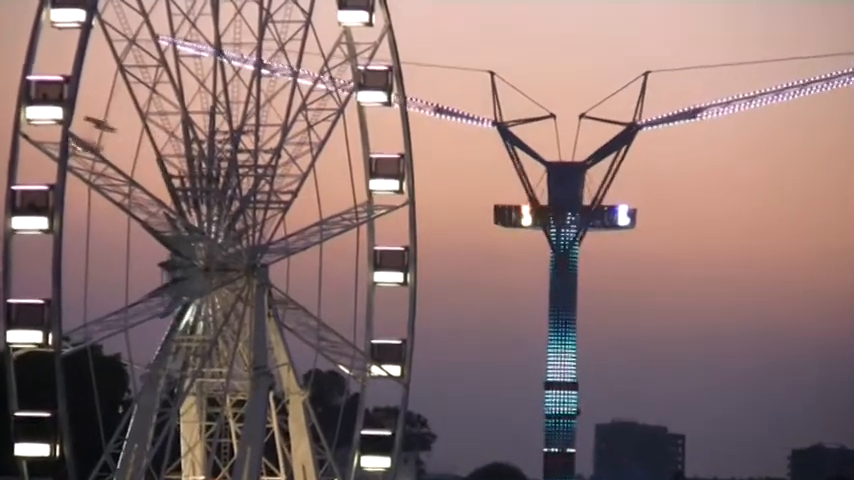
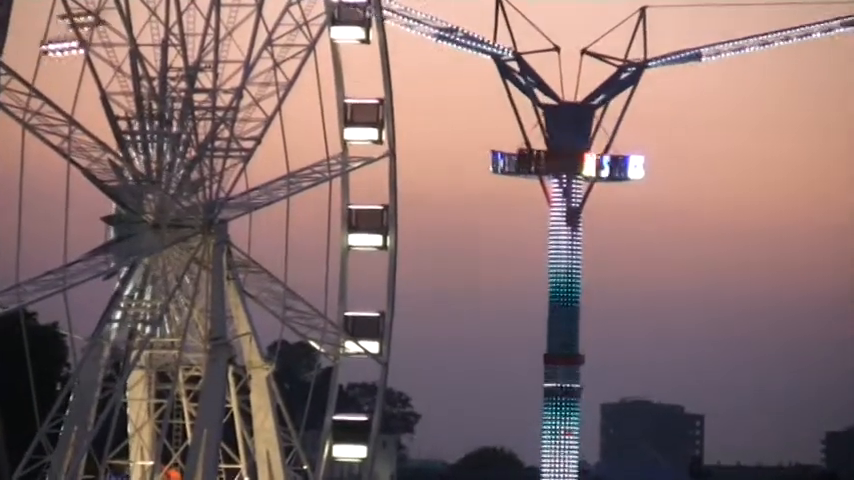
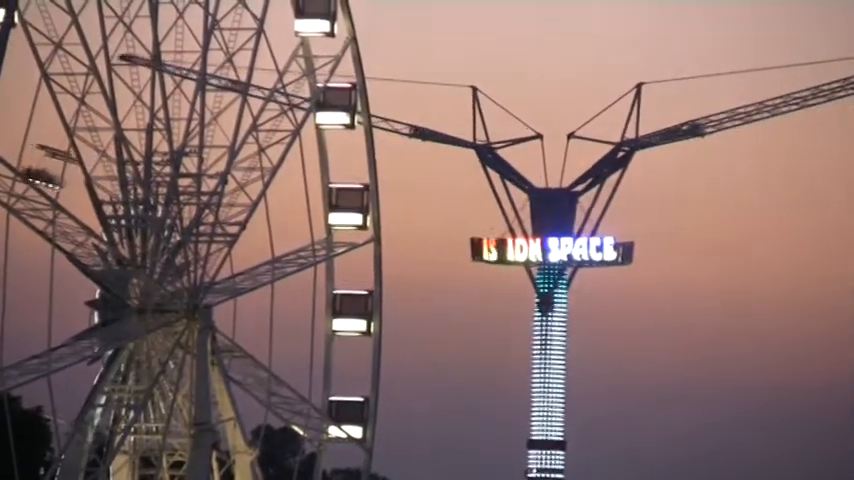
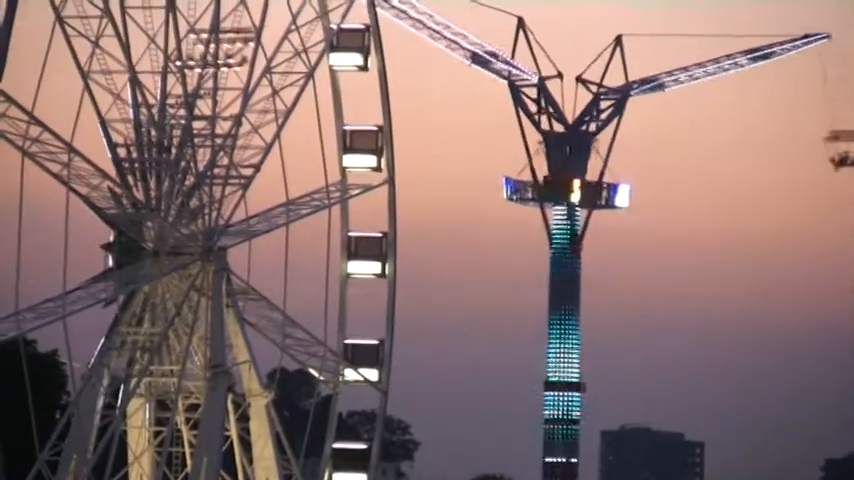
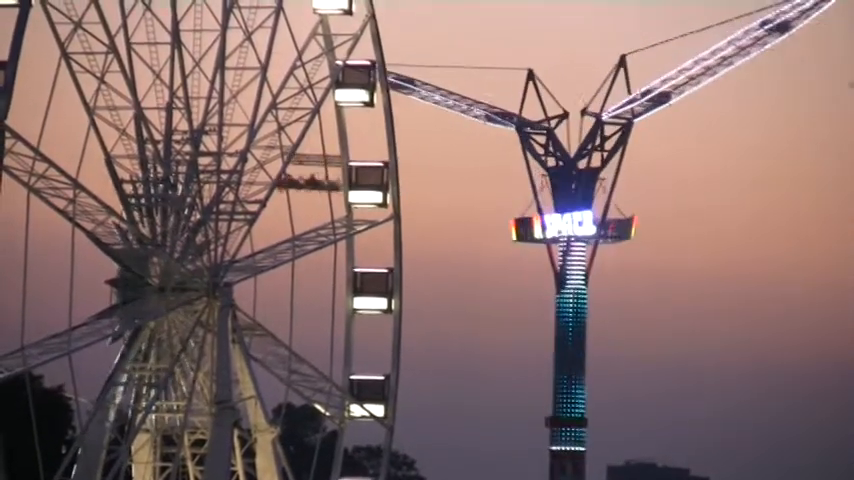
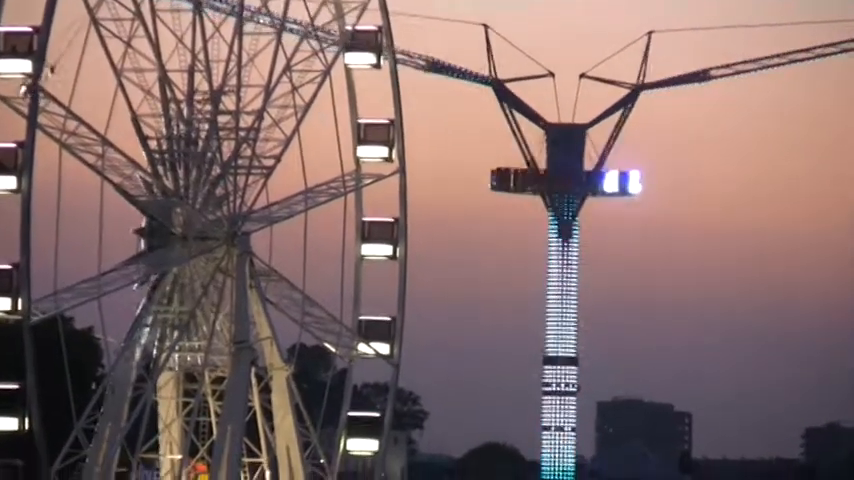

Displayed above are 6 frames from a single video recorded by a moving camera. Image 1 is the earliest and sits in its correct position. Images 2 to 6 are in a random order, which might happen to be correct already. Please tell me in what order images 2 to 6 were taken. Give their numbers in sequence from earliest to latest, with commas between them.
6, 2, 4, 5, 3
